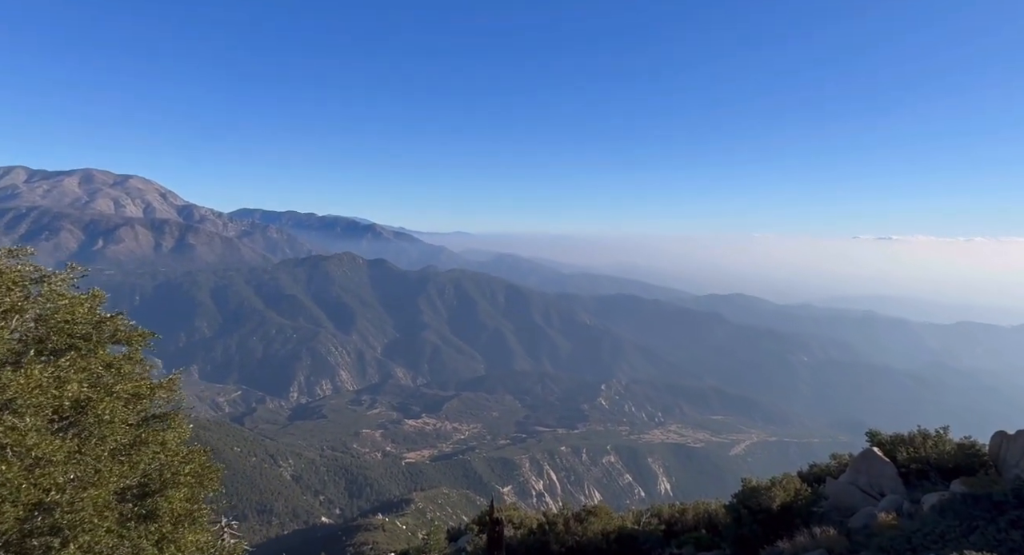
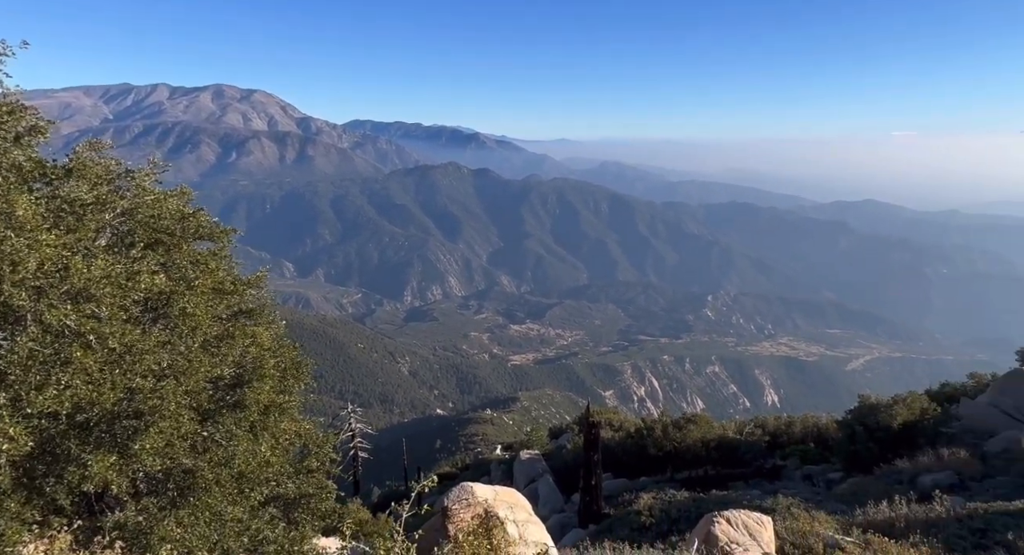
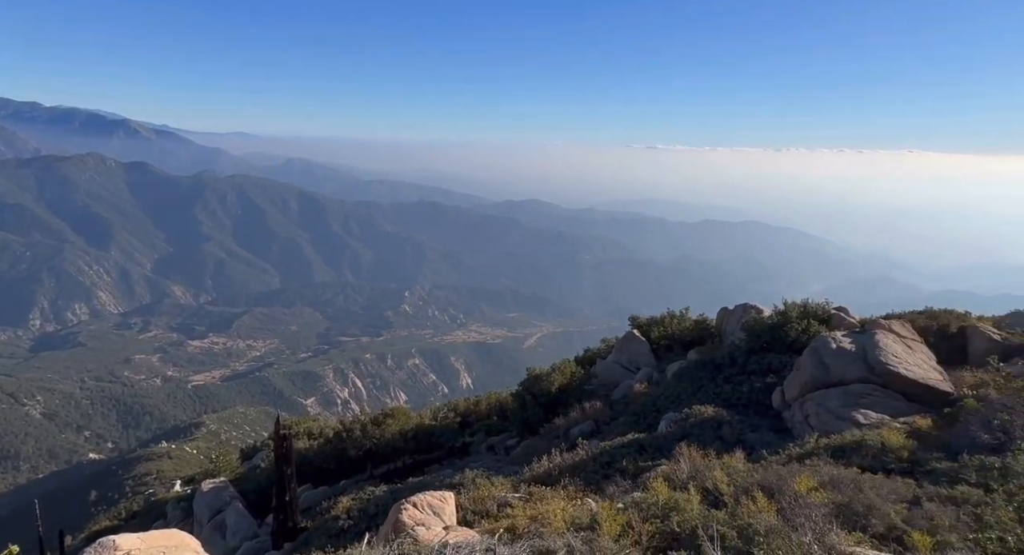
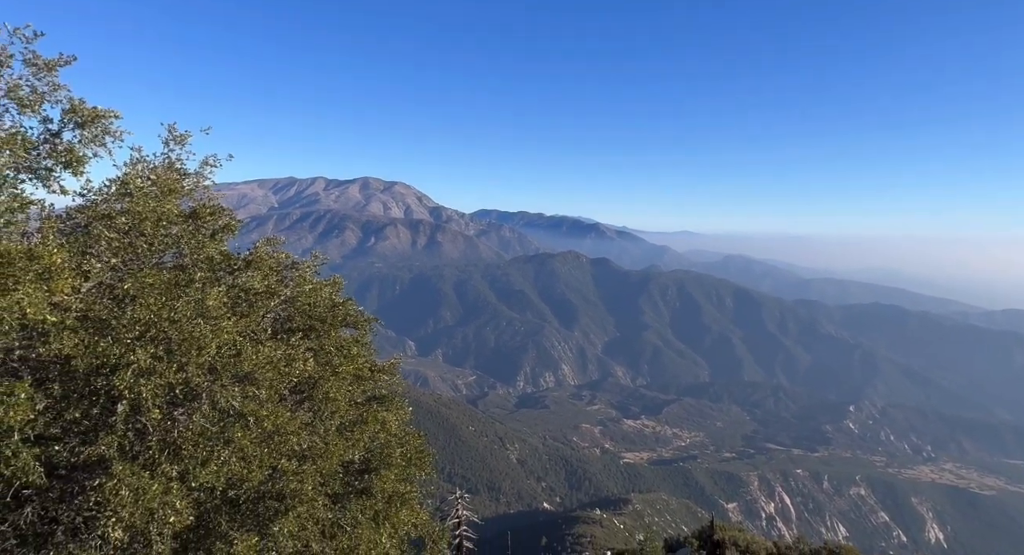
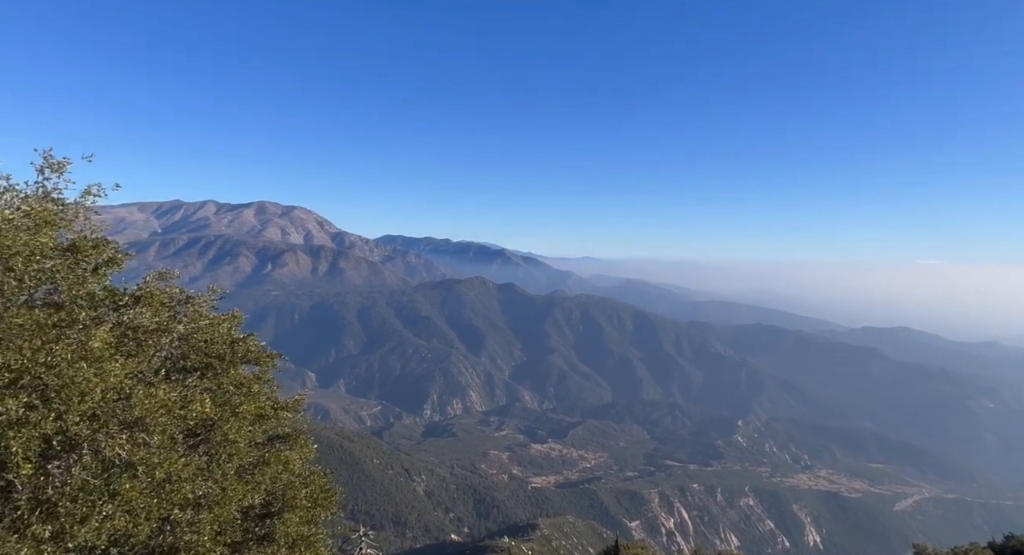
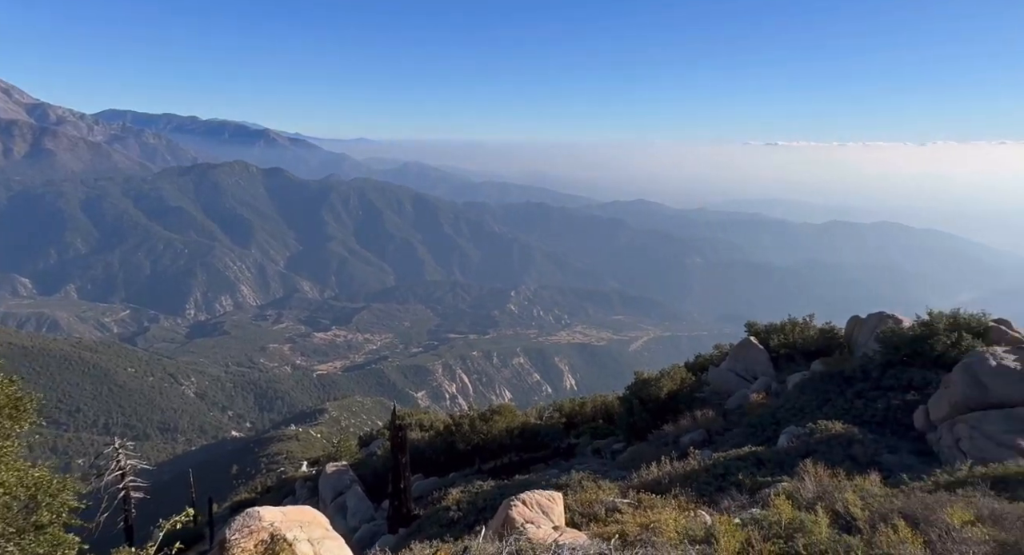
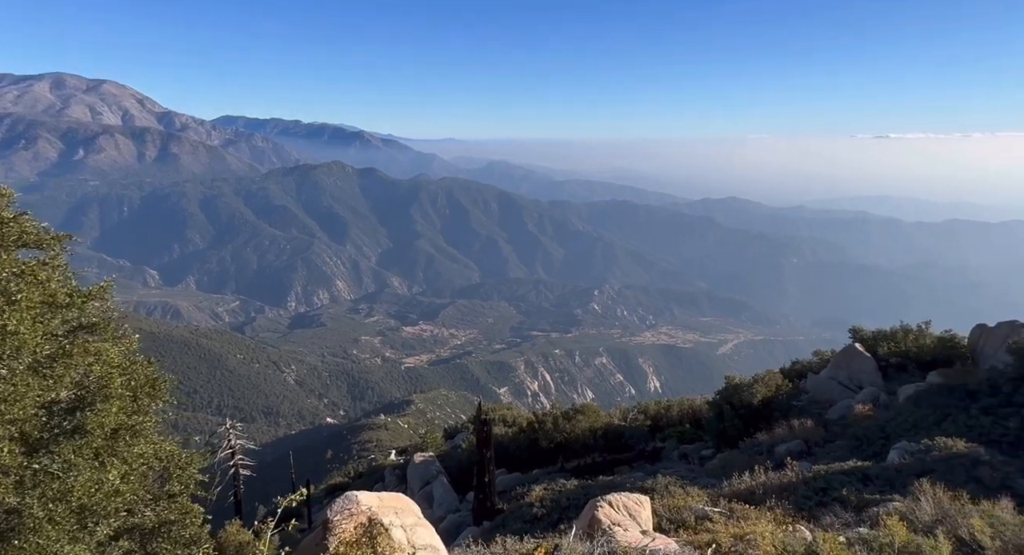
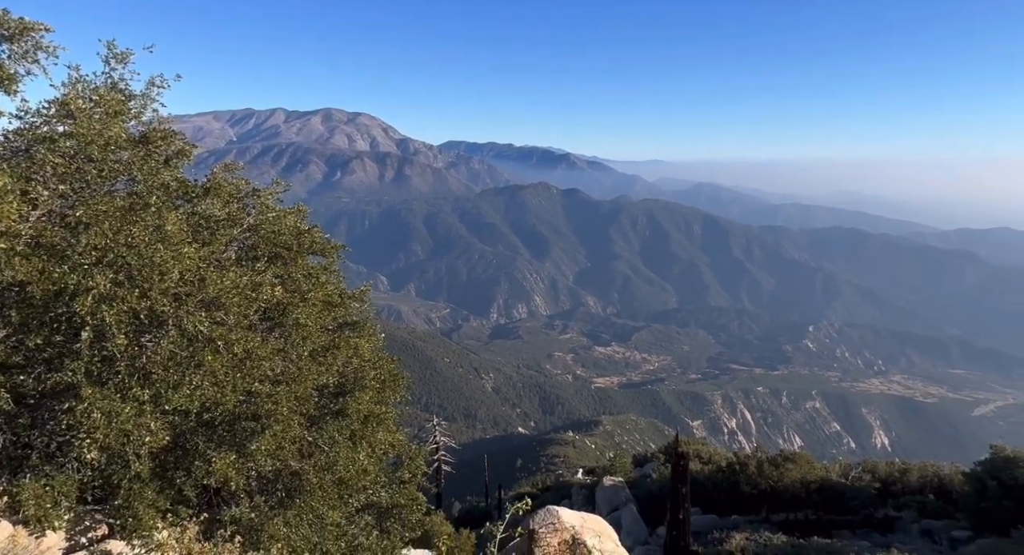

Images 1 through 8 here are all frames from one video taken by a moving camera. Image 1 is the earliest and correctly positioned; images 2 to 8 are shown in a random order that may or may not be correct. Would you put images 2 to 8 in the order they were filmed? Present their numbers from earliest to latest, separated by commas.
5, 4, 8, 2, 7, 6, 3
